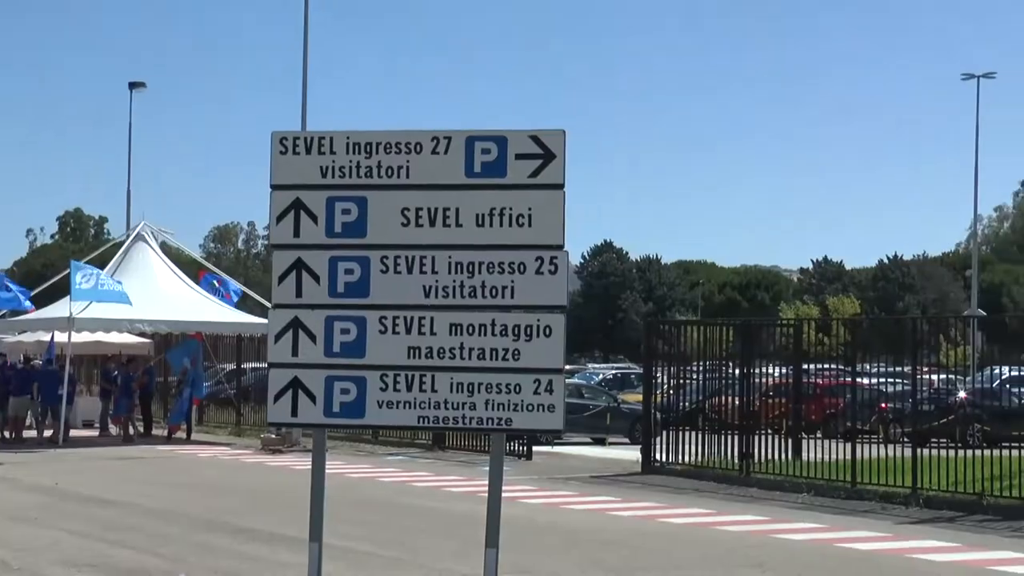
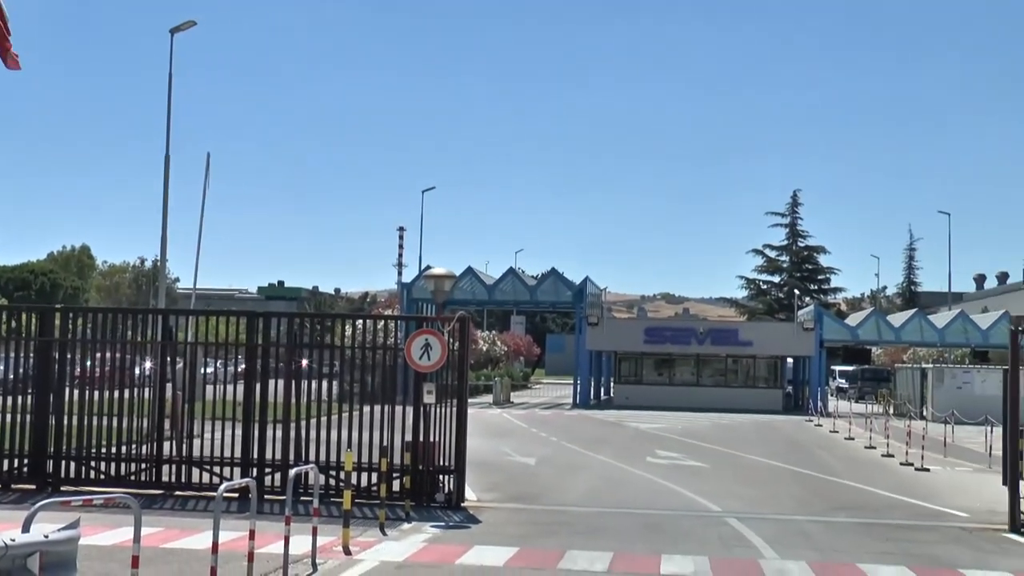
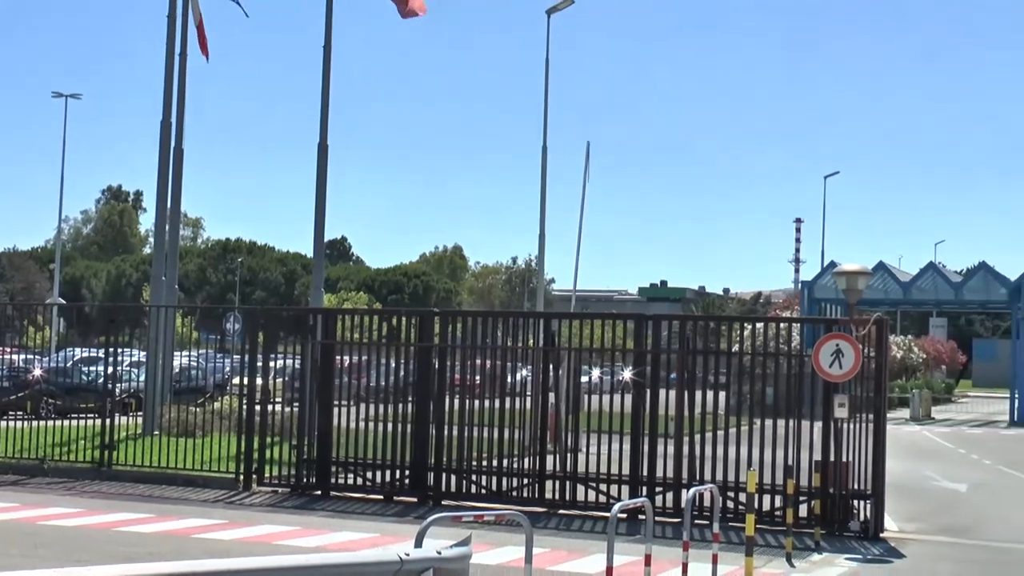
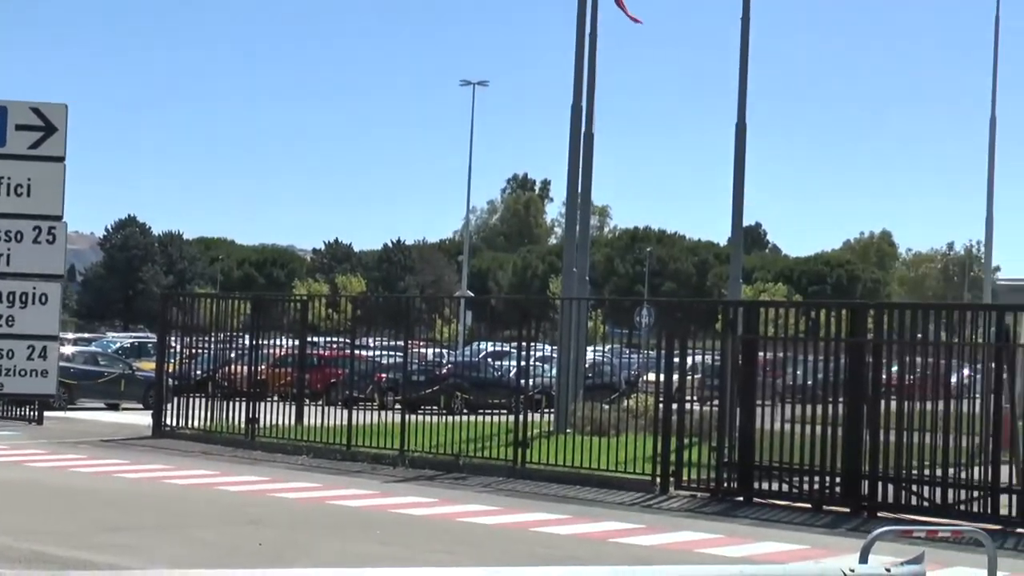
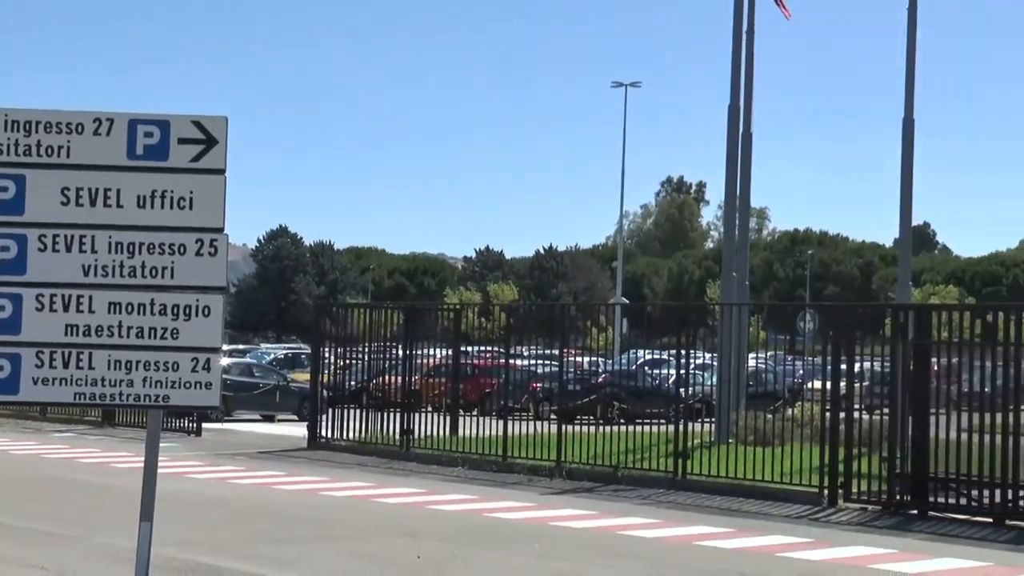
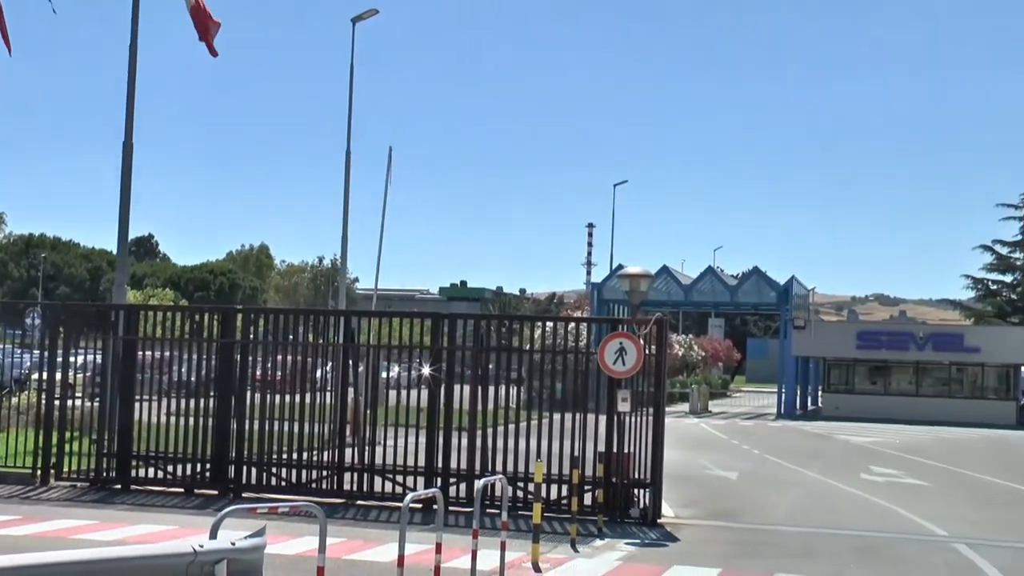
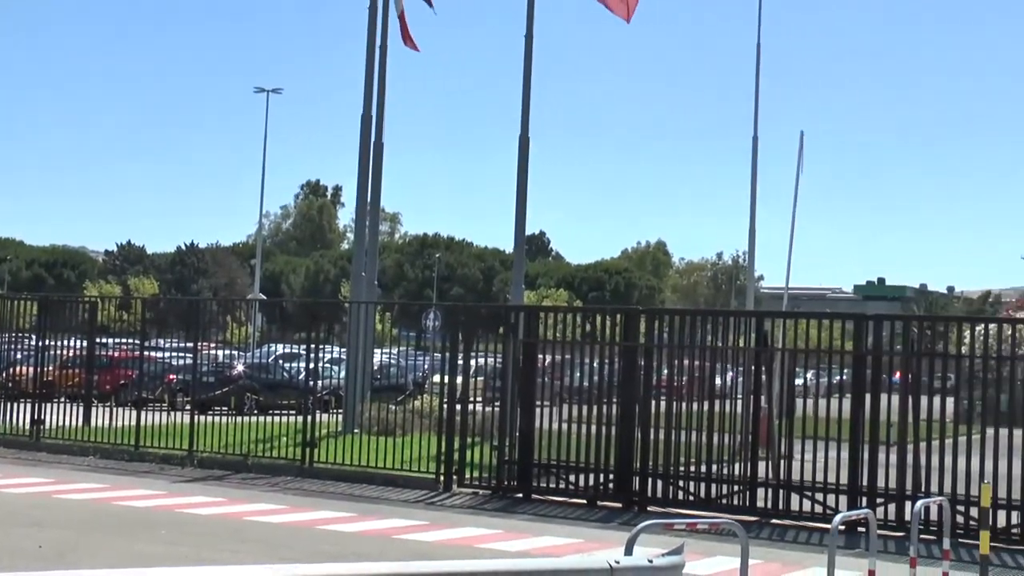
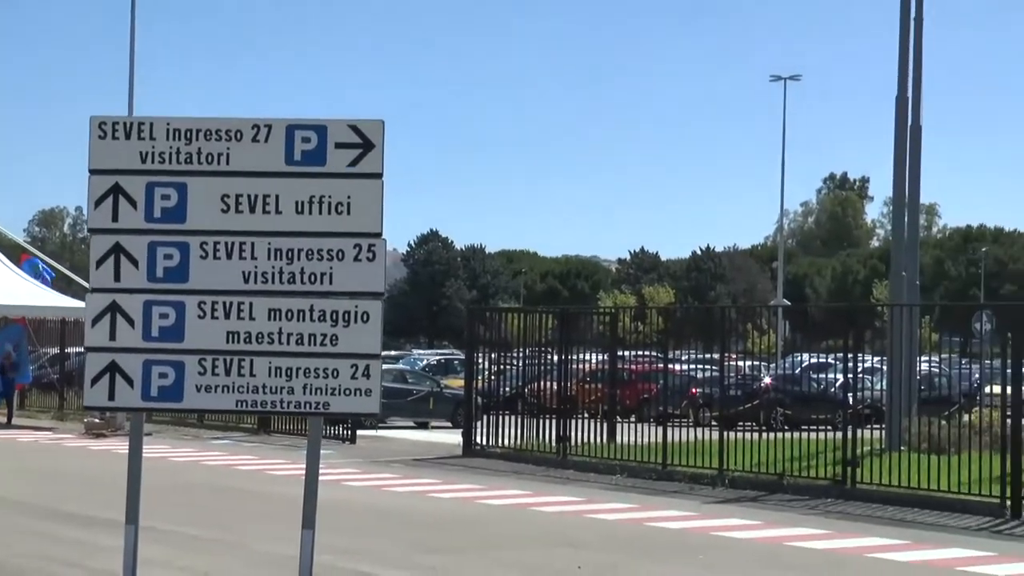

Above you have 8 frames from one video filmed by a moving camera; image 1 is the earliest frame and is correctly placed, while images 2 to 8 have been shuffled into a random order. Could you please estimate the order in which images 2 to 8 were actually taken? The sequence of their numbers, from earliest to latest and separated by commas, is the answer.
8, 5, 4, 7, 3, 6, 2
